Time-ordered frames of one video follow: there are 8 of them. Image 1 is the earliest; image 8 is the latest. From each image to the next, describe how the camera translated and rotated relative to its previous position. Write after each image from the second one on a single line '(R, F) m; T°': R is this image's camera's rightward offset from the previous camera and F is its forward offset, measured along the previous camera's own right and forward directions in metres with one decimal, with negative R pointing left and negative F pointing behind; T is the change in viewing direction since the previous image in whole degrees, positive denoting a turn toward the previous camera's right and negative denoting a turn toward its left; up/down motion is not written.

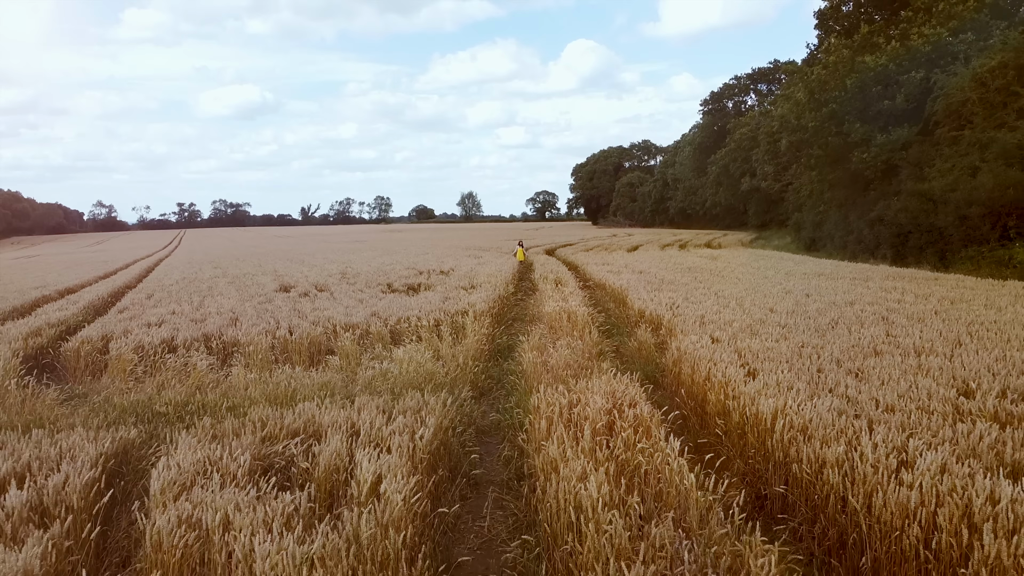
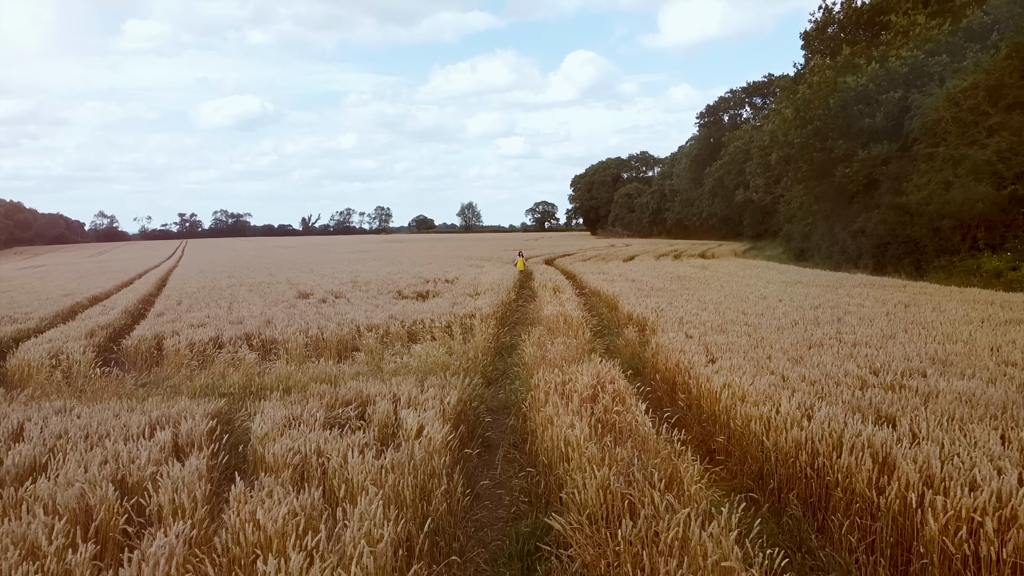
(0.0, -0.8) m; 0°
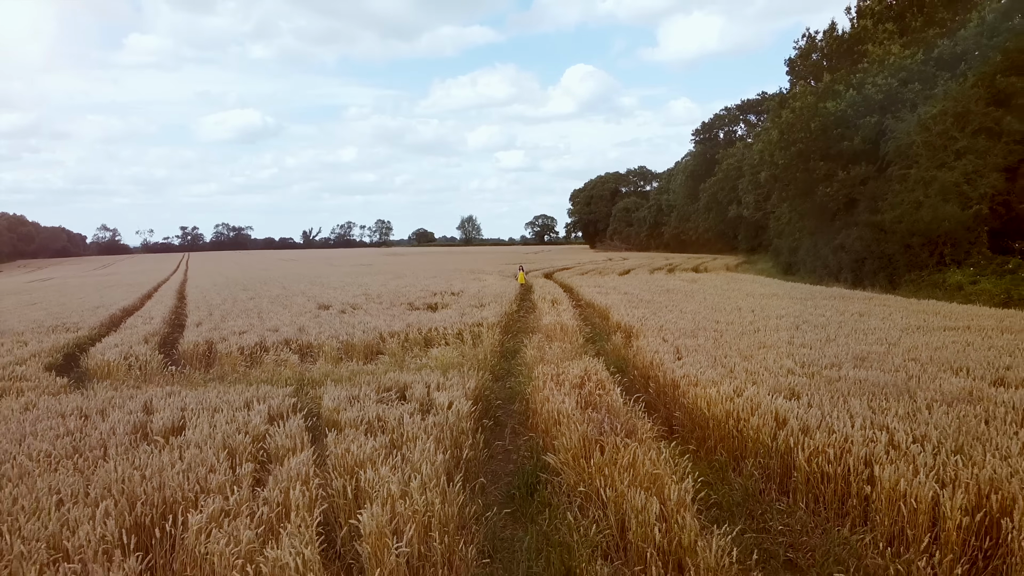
(-0.1, -1.1) m; 0°
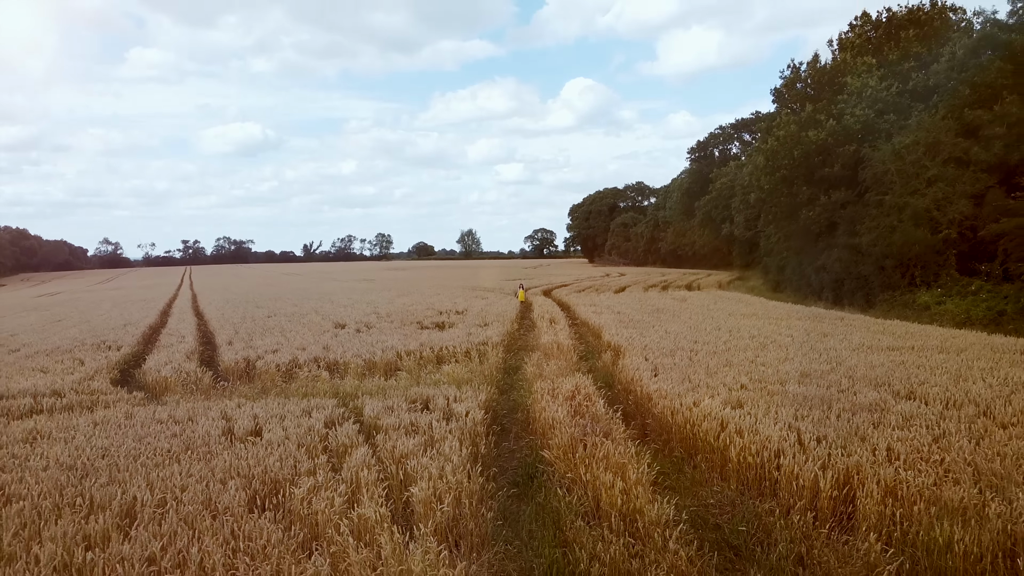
(0.0, -1.1) m; 0°
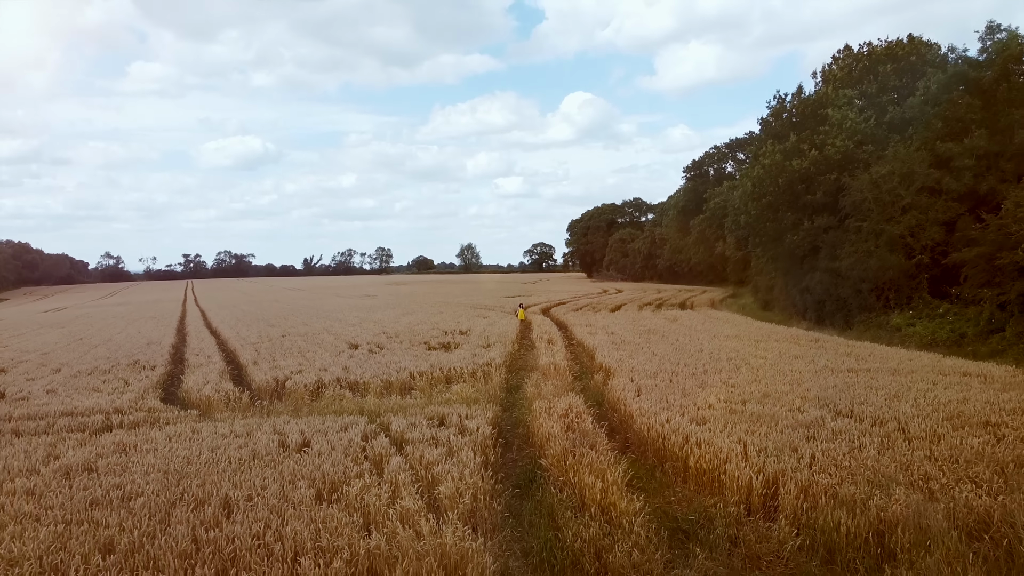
(0.0, -1.1) m; 0°
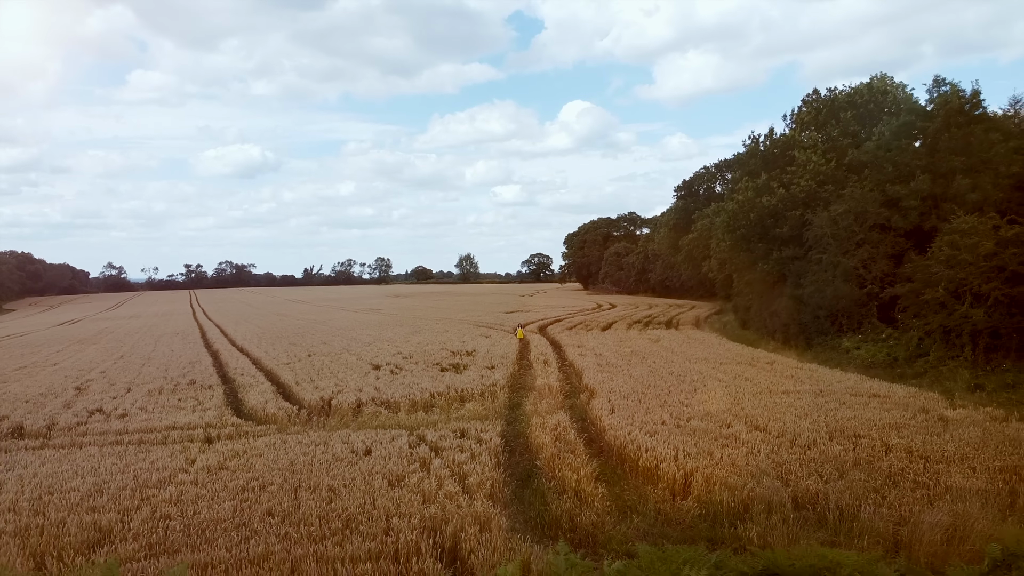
(-0.1, -2.4) m; 0°
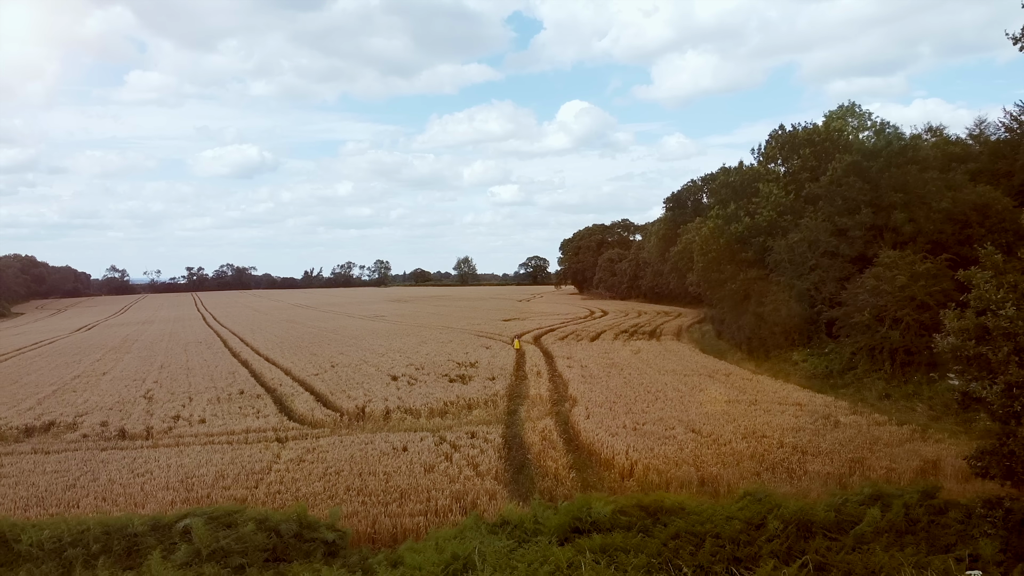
(0.0, -3.0) m; 0°
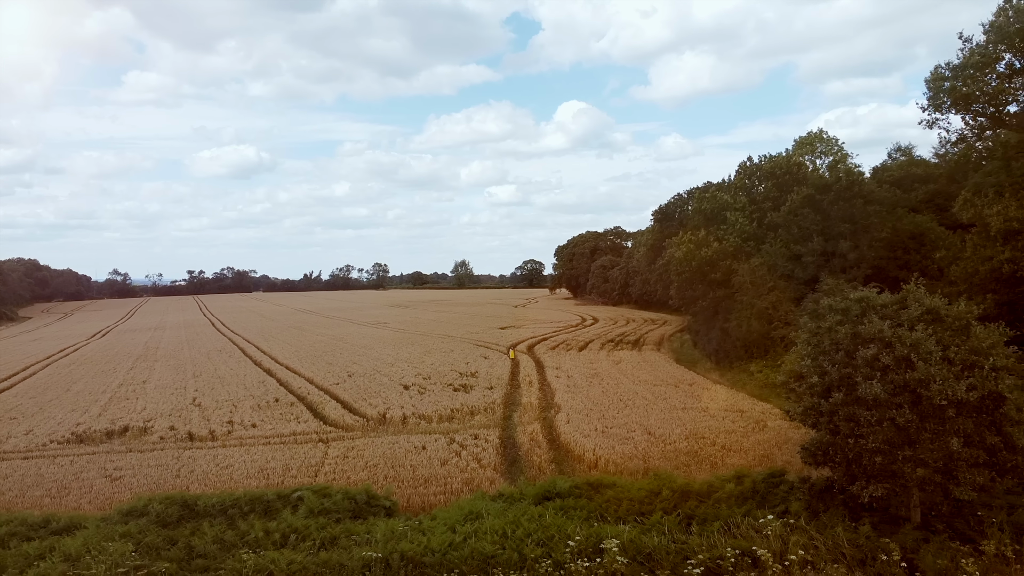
(+0.1, -3.3) m; 0°
